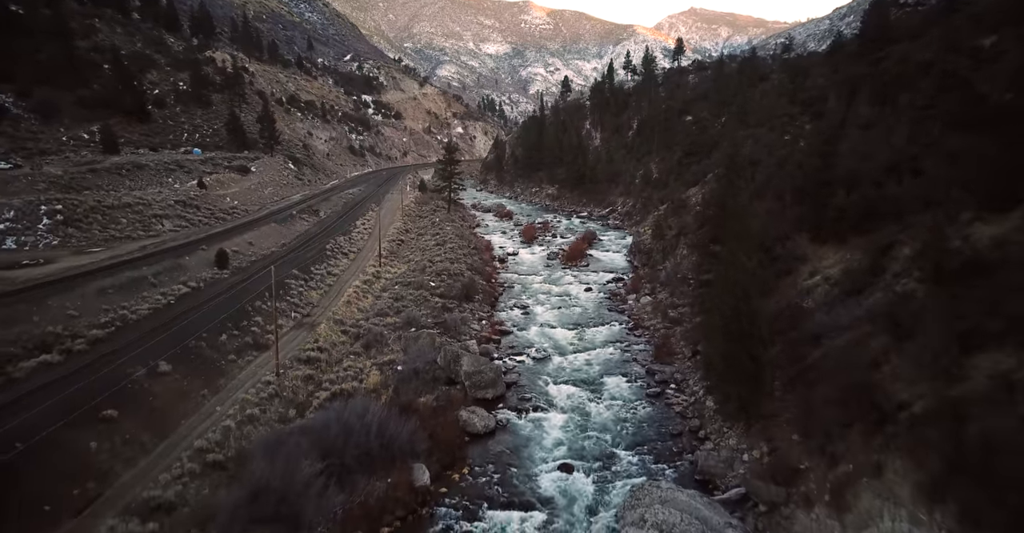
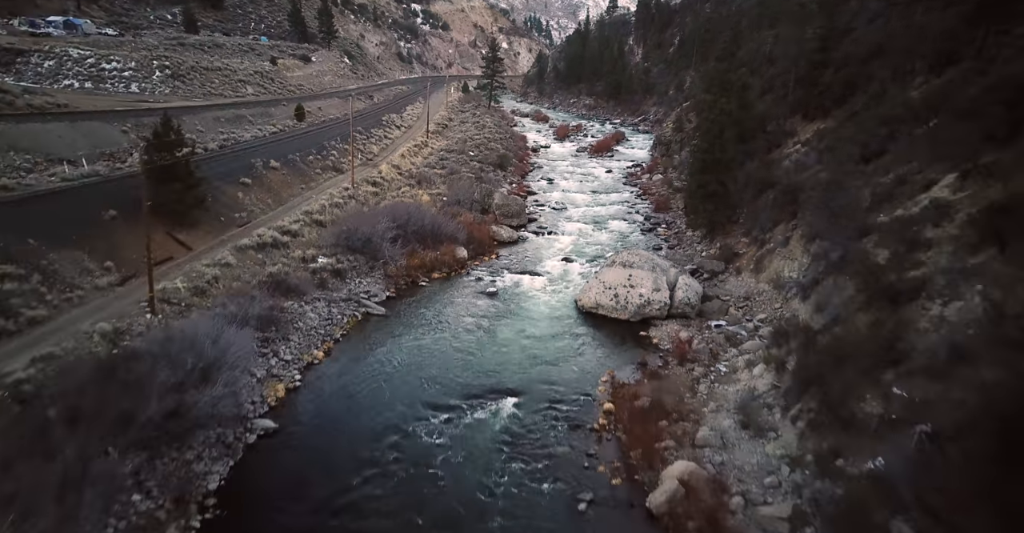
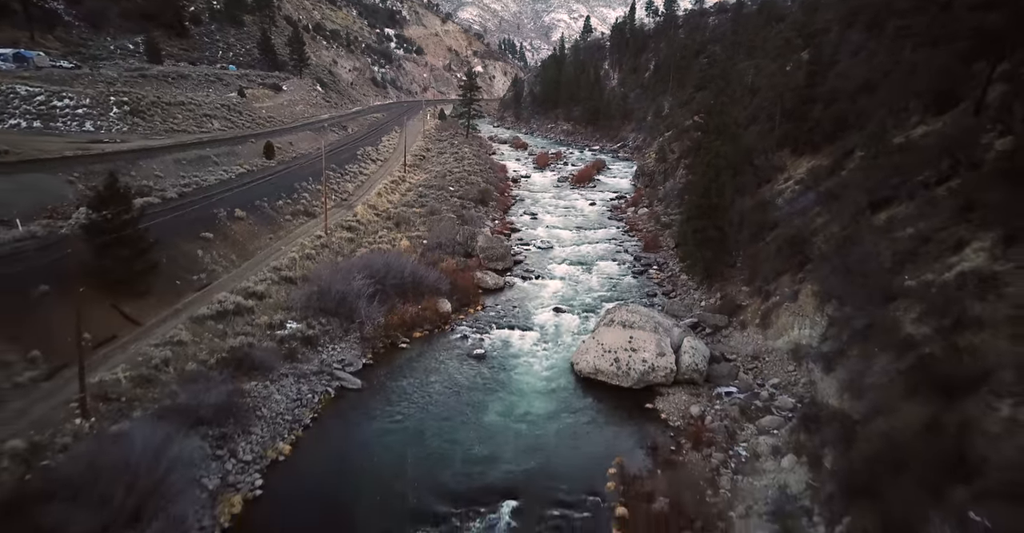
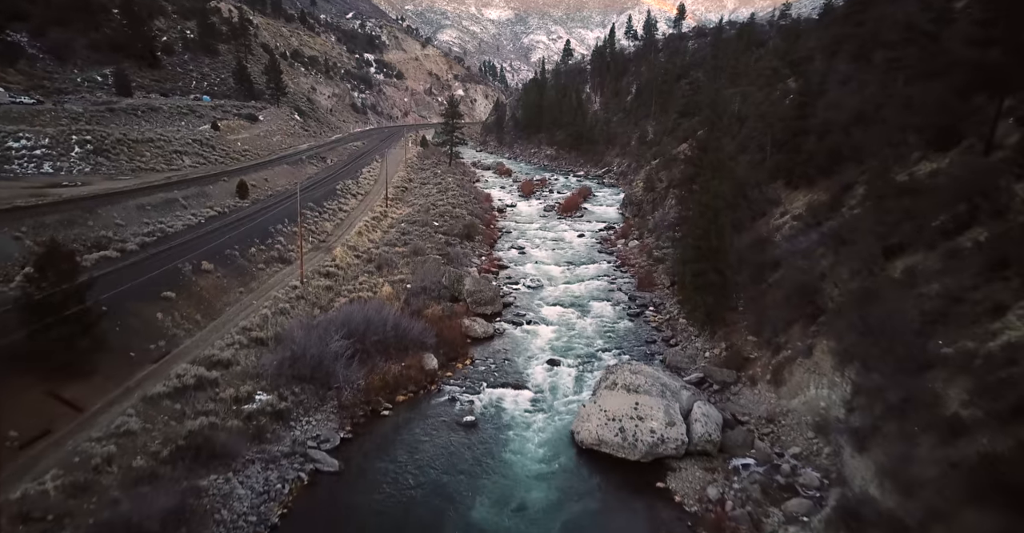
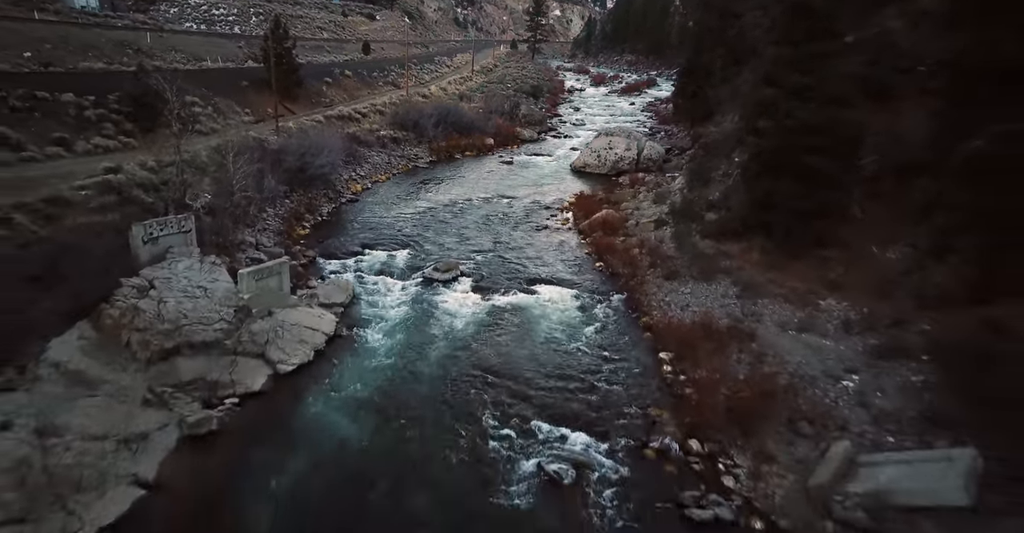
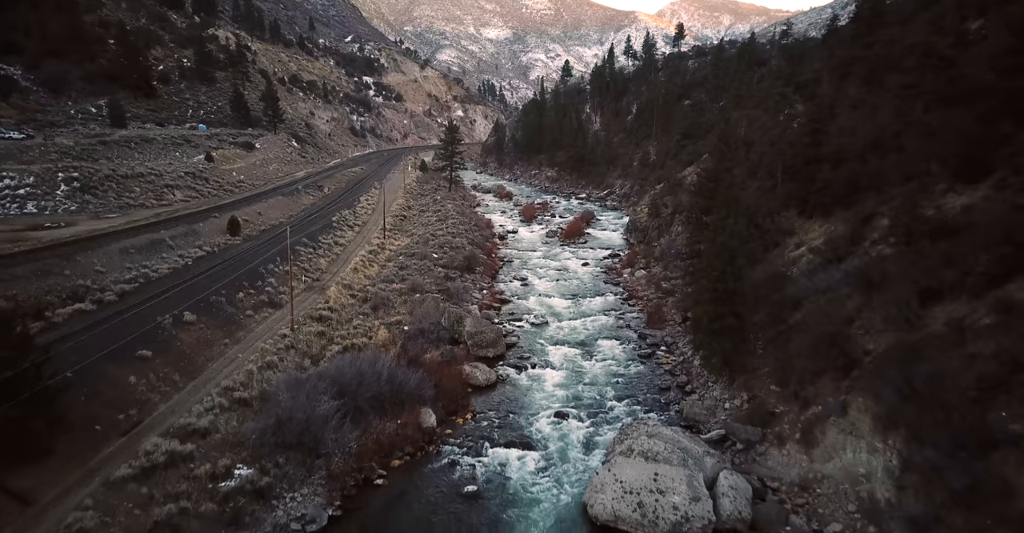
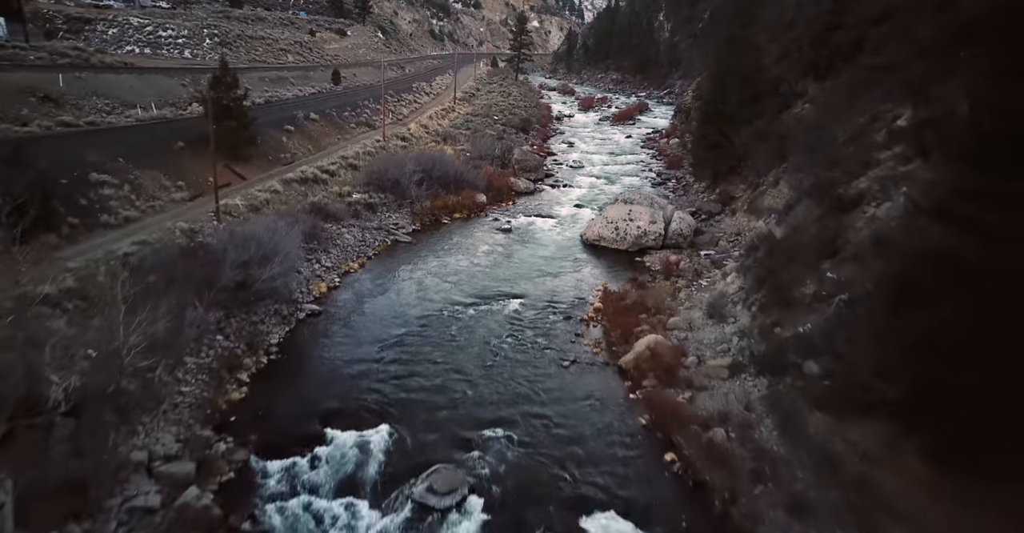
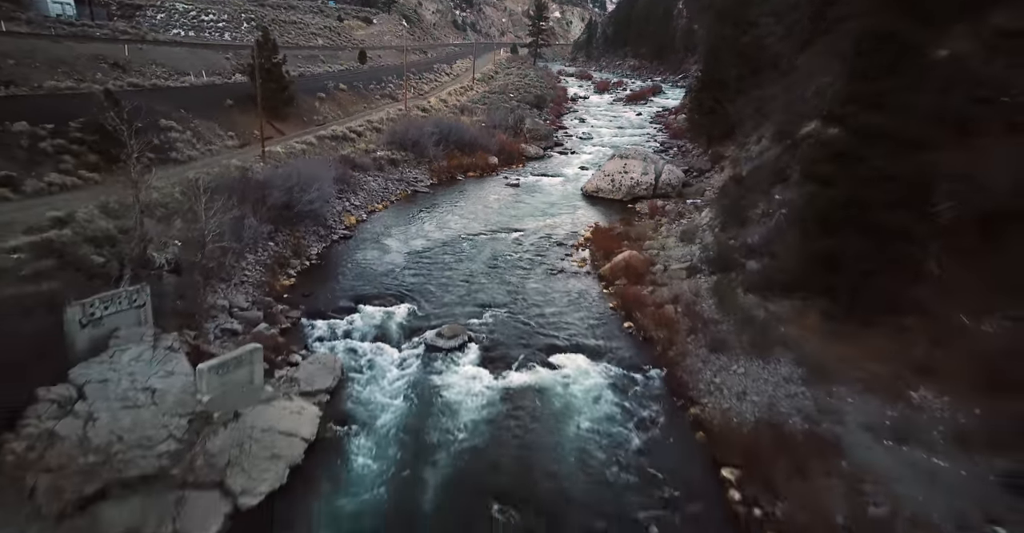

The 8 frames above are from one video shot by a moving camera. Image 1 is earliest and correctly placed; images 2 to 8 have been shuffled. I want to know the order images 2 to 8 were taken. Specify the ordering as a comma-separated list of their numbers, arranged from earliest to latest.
6, 4, 3, 2, 7, 8, 5
